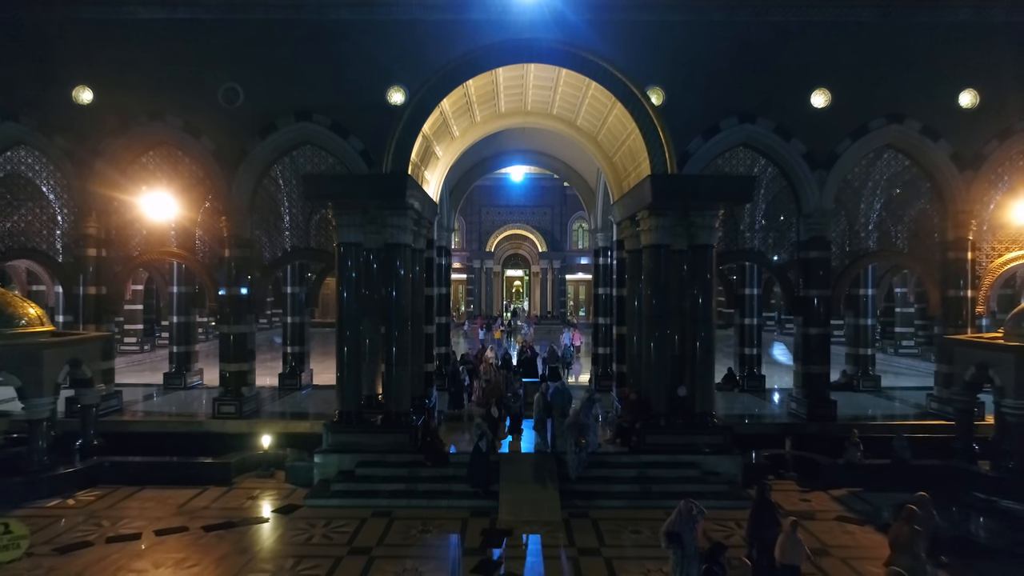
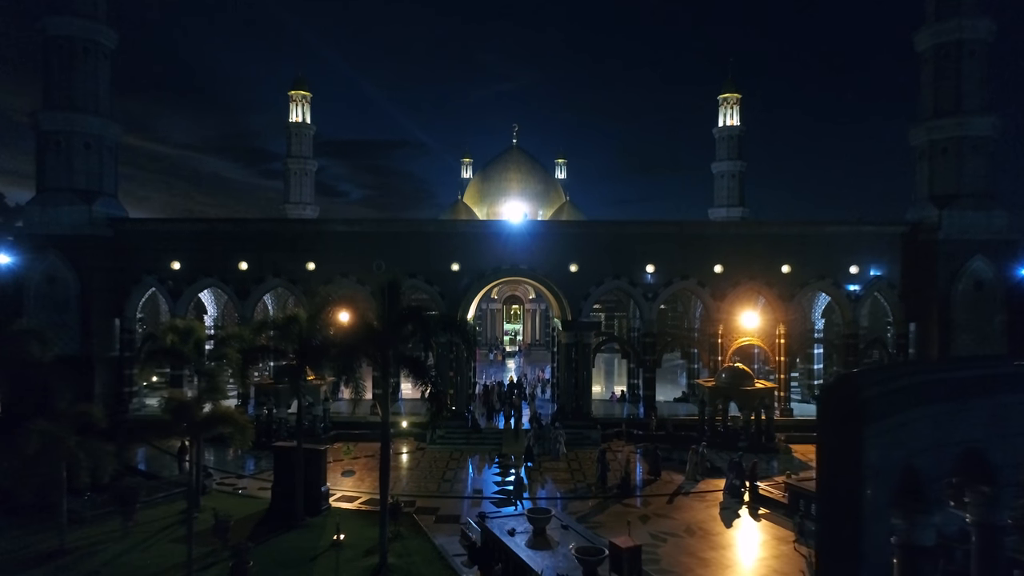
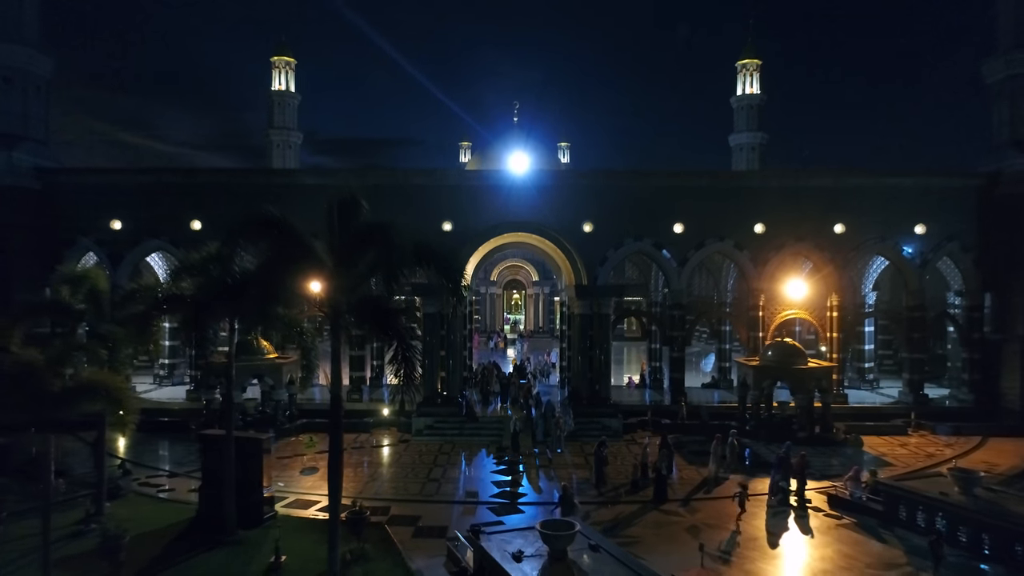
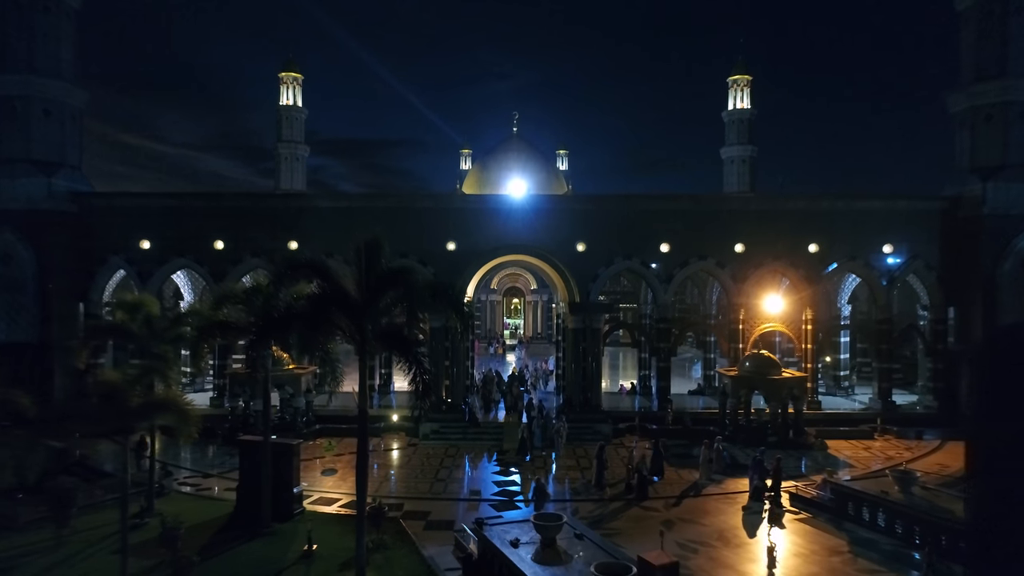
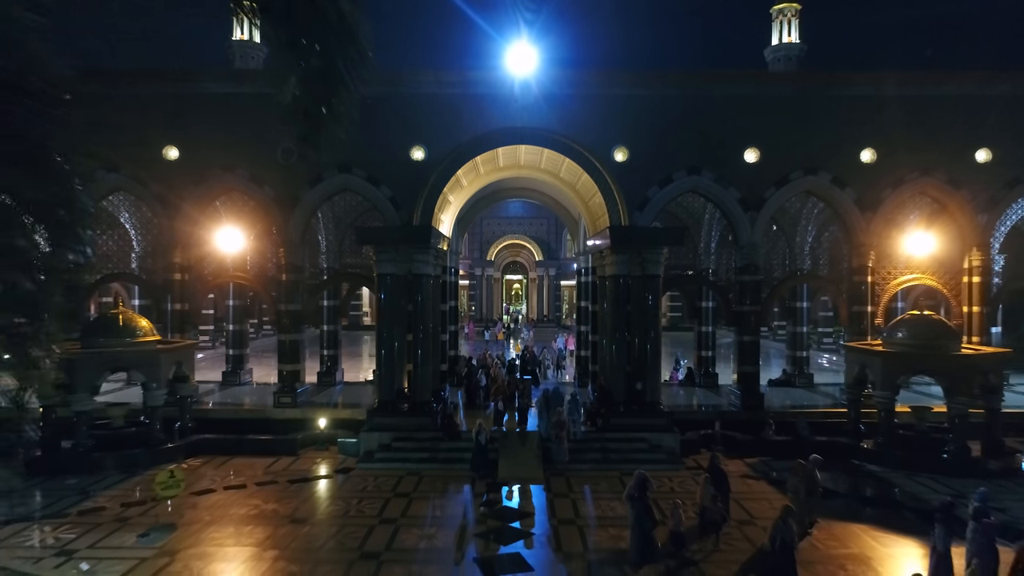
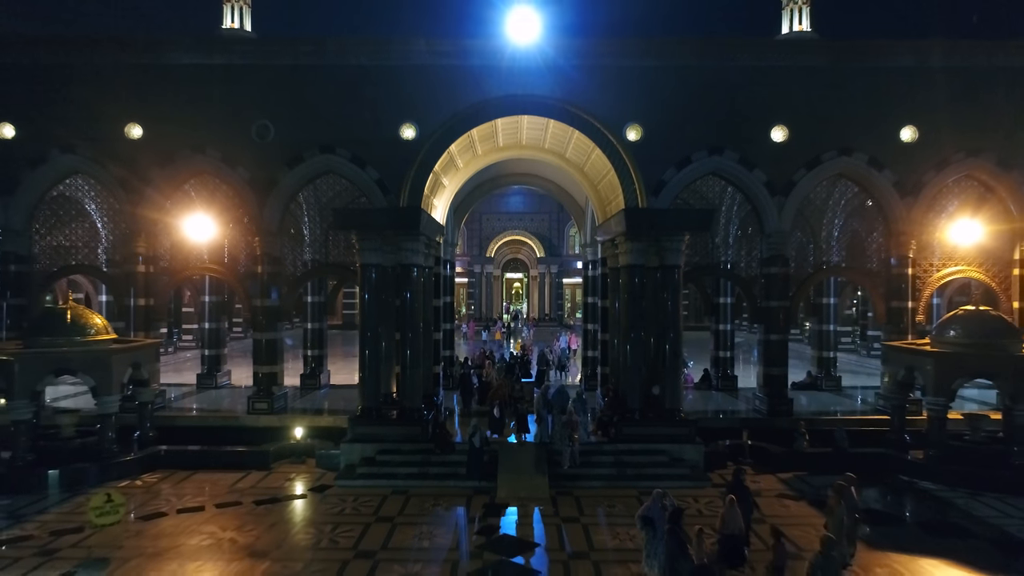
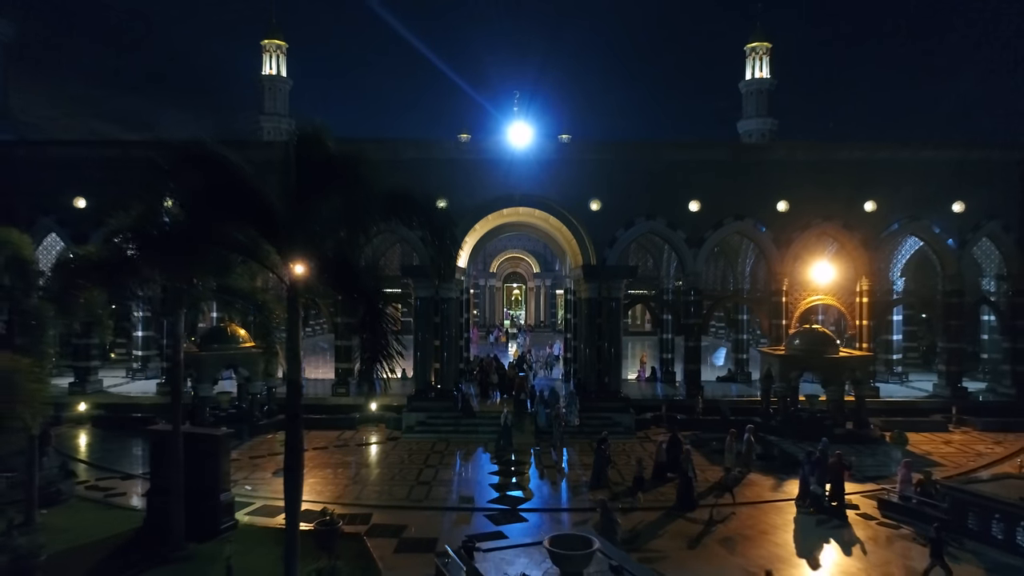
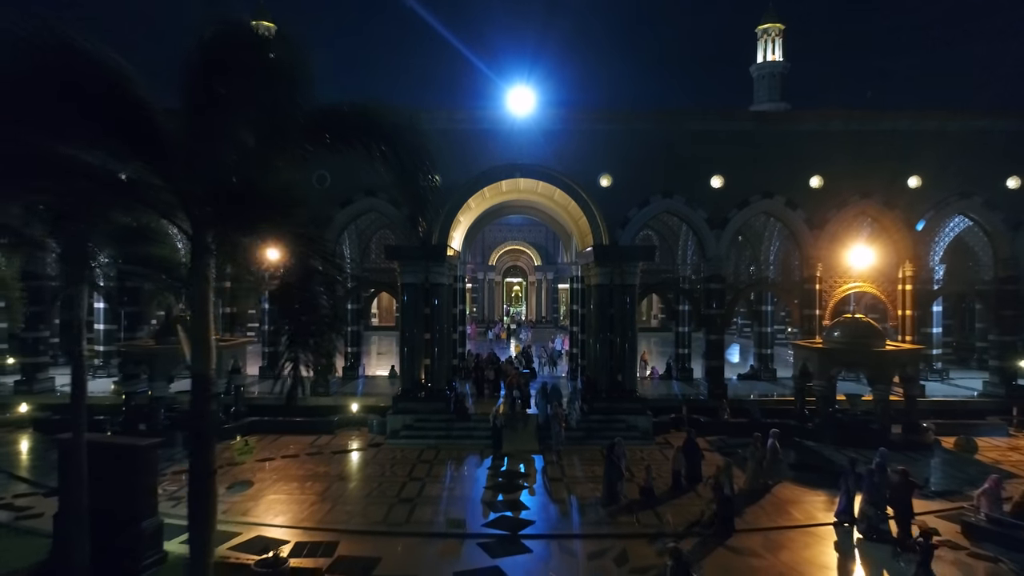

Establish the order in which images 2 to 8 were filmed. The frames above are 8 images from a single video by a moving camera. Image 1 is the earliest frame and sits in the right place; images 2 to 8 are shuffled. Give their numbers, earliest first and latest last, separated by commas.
6, 5, 8, 7, 3, 4, 2
